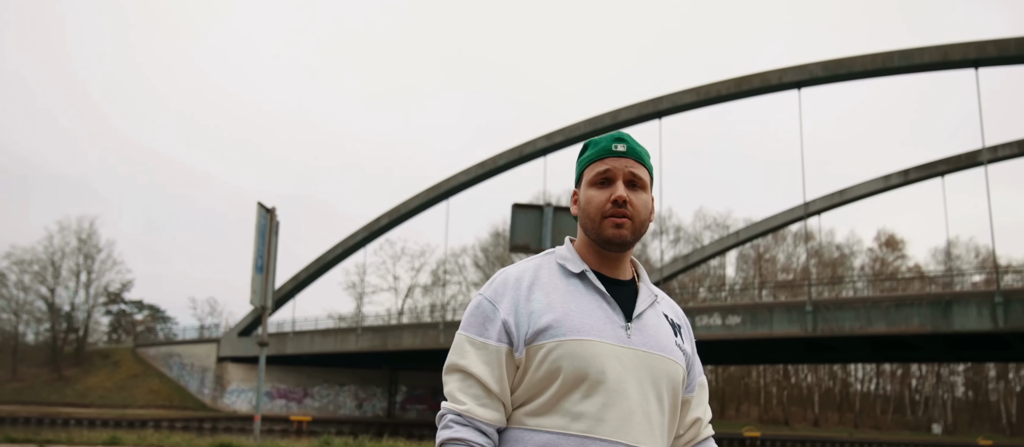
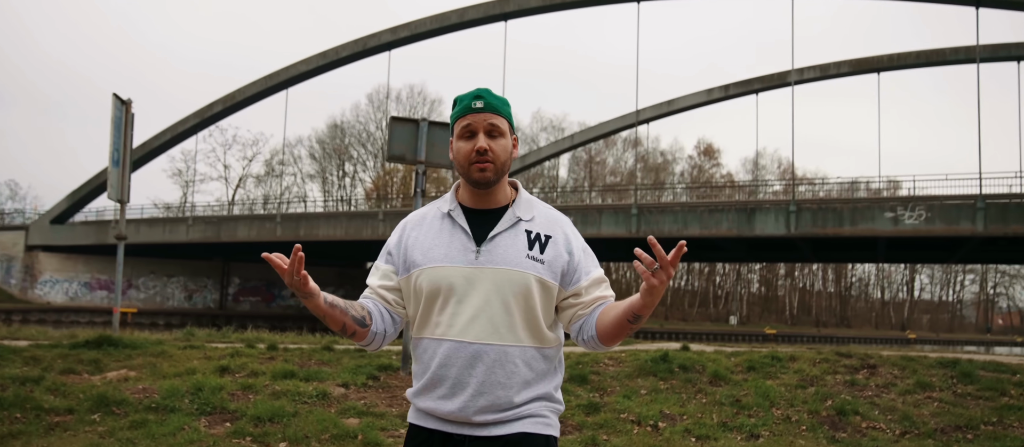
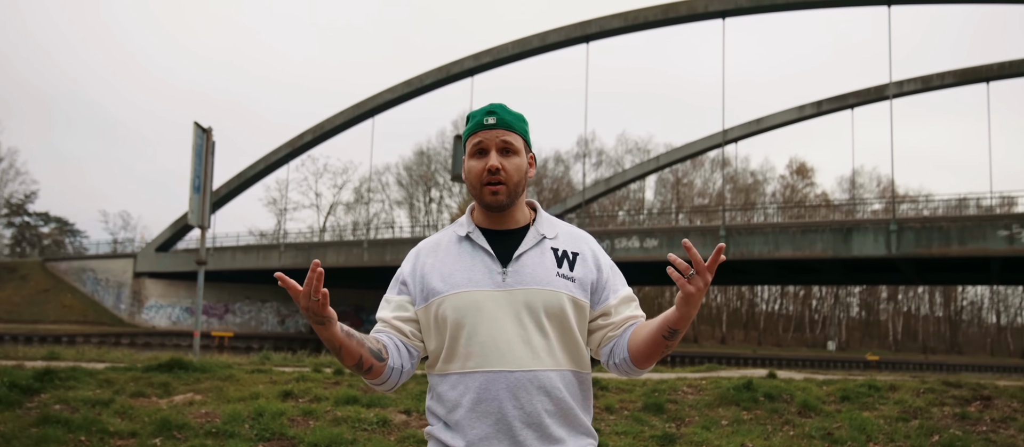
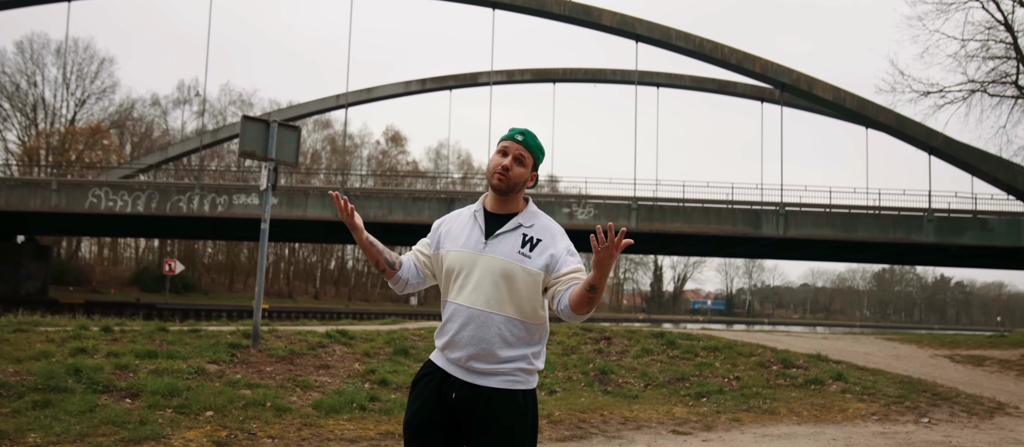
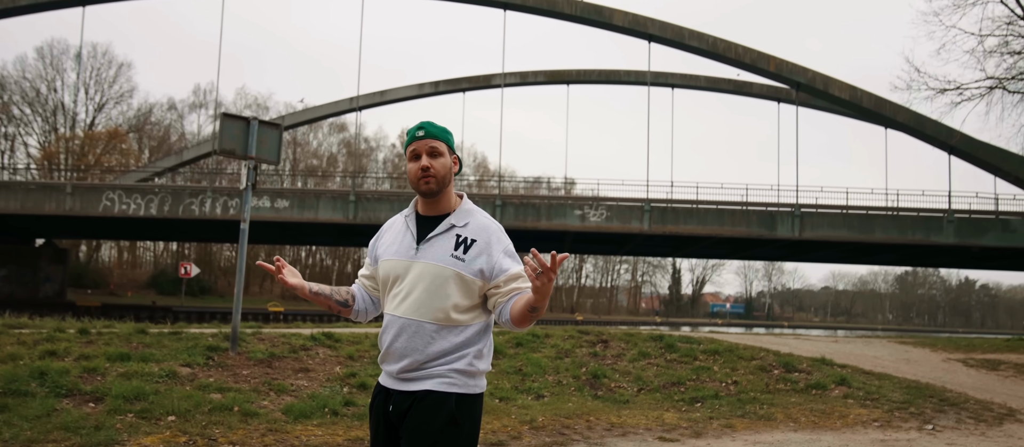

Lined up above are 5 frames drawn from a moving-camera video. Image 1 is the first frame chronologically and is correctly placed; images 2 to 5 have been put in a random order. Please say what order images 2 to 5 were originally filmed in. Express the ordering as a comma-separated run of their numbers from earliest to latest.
3, 2, 5, 4
